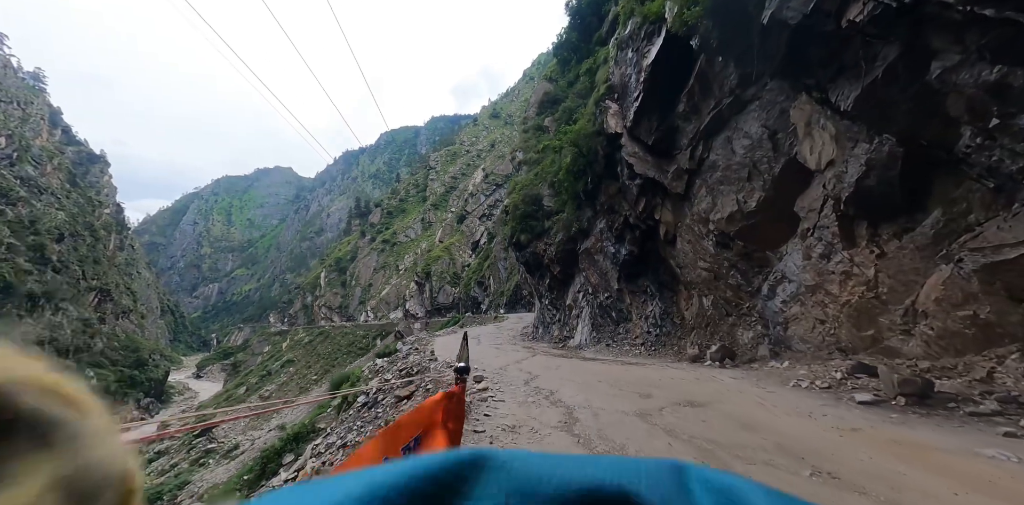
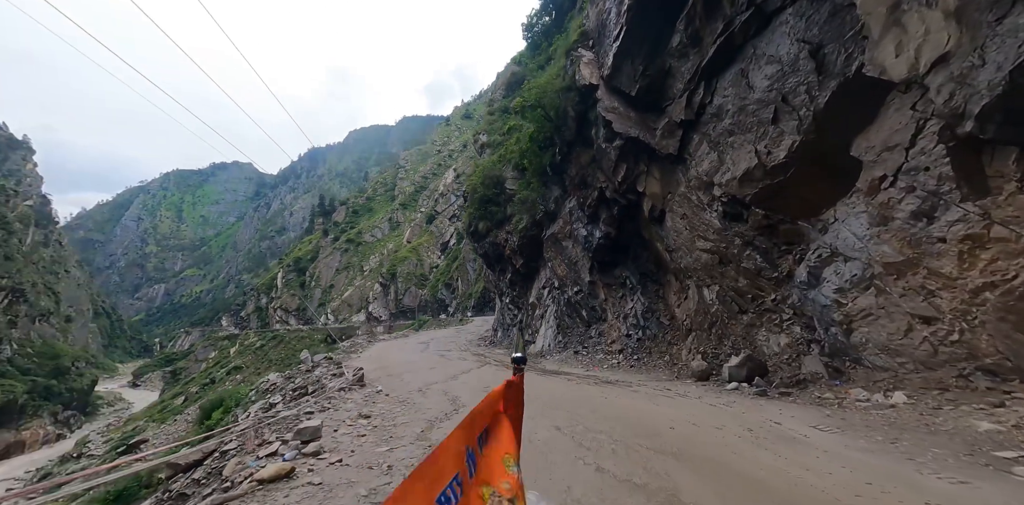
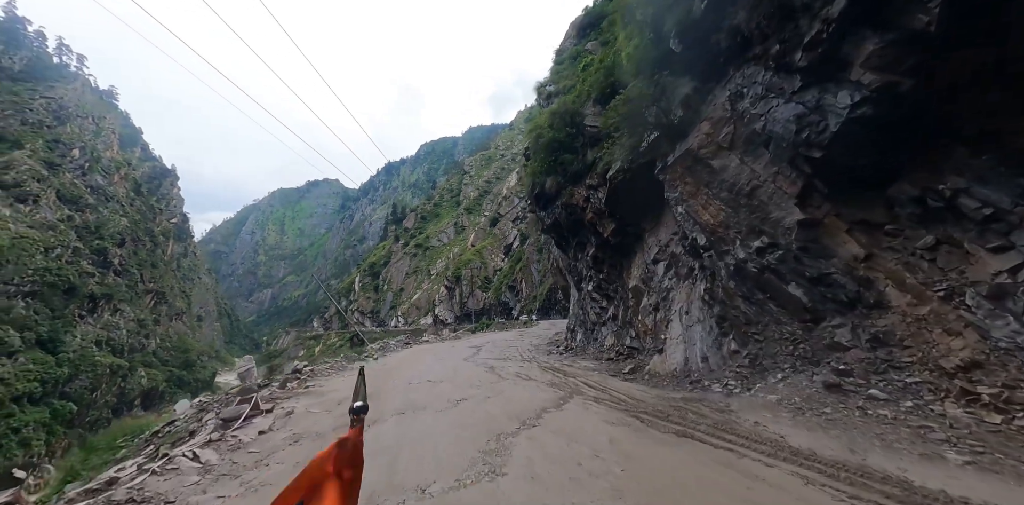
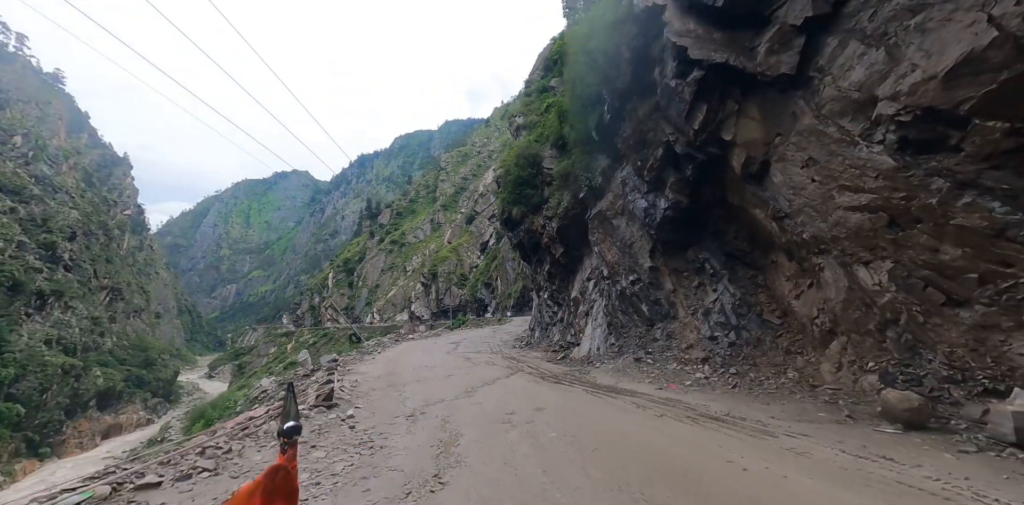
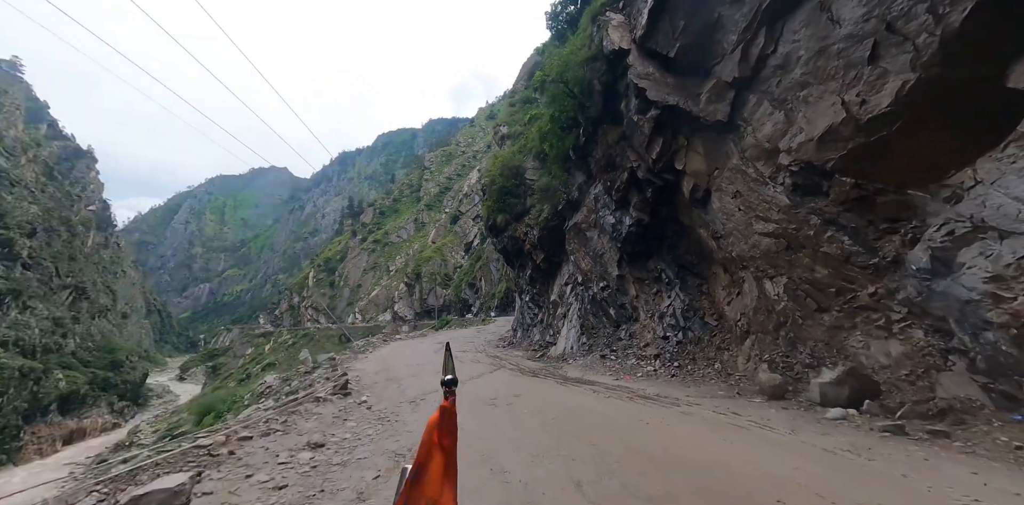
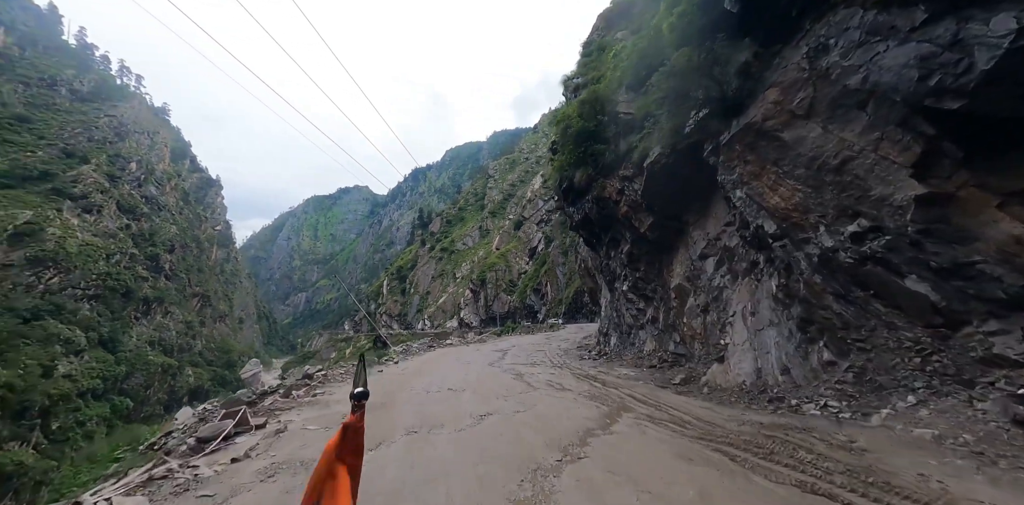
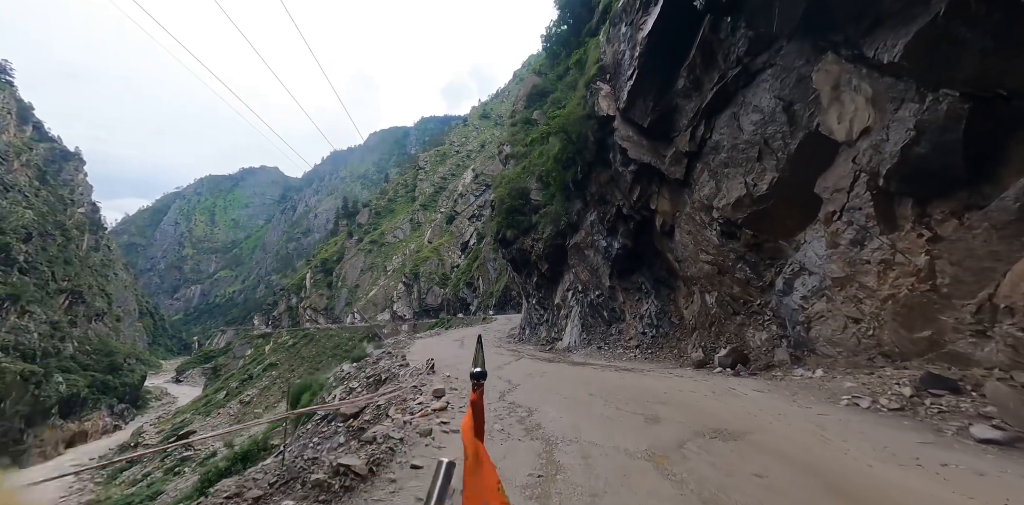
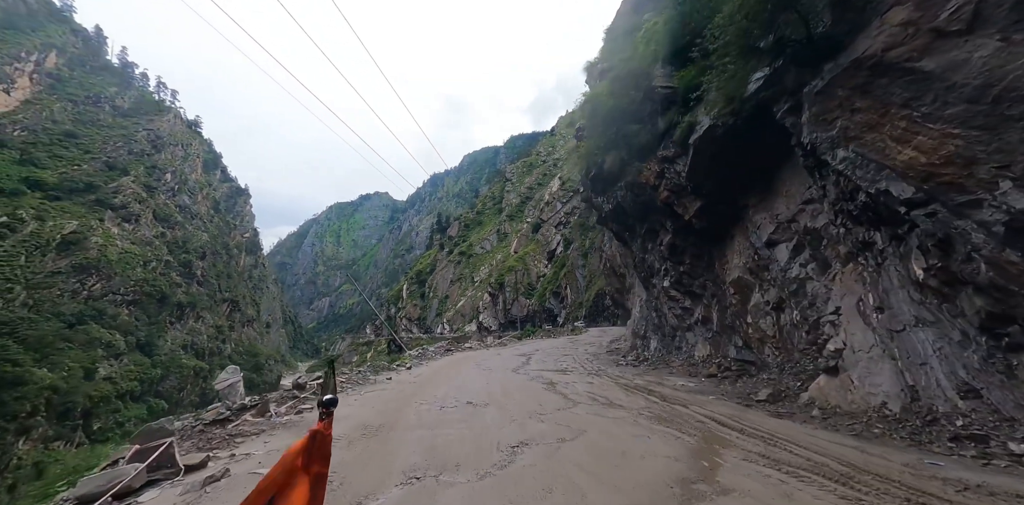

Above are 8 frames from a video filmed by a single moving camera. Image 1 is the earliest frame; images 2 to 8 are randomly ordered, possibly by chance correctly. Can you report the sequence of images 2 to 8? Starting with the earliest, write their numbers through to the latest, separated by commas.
7, 2, 5, 4, 3, 6, 8
